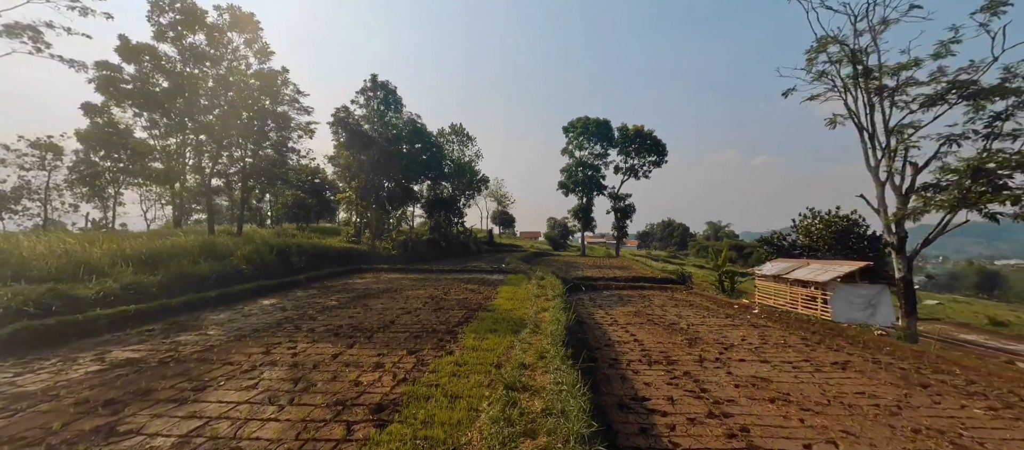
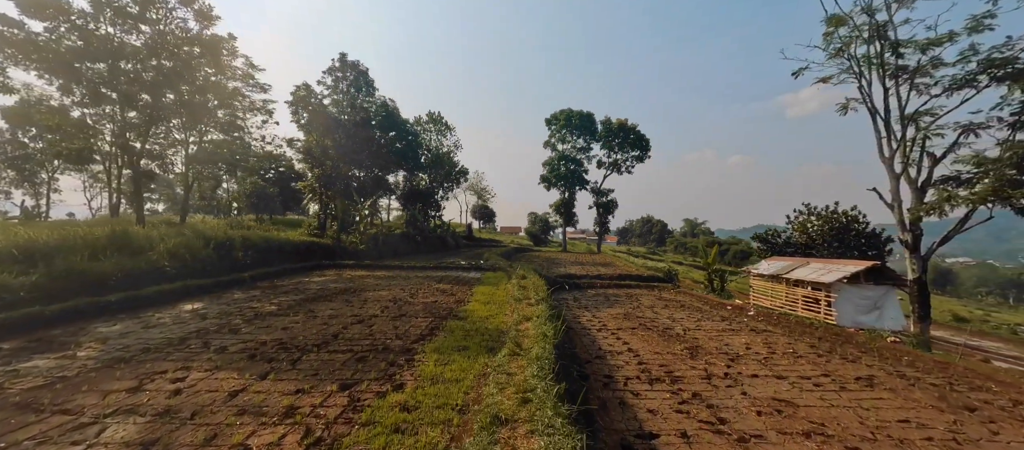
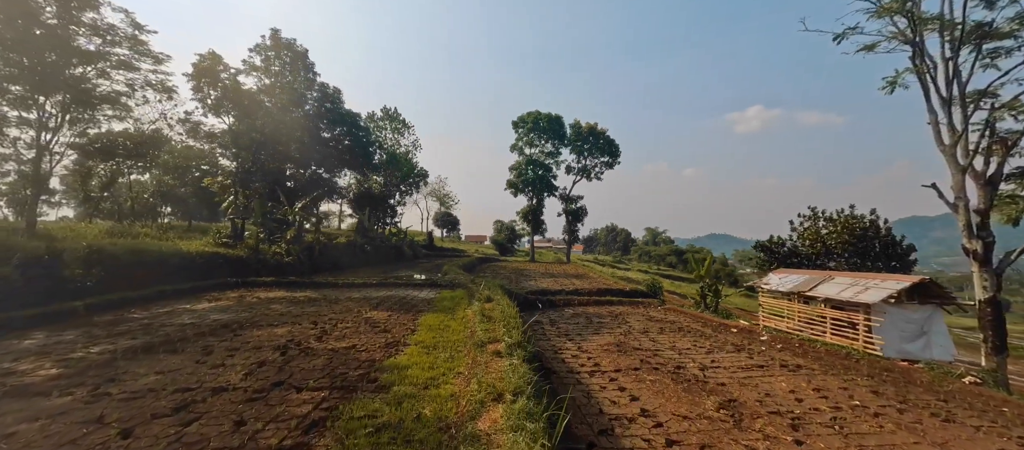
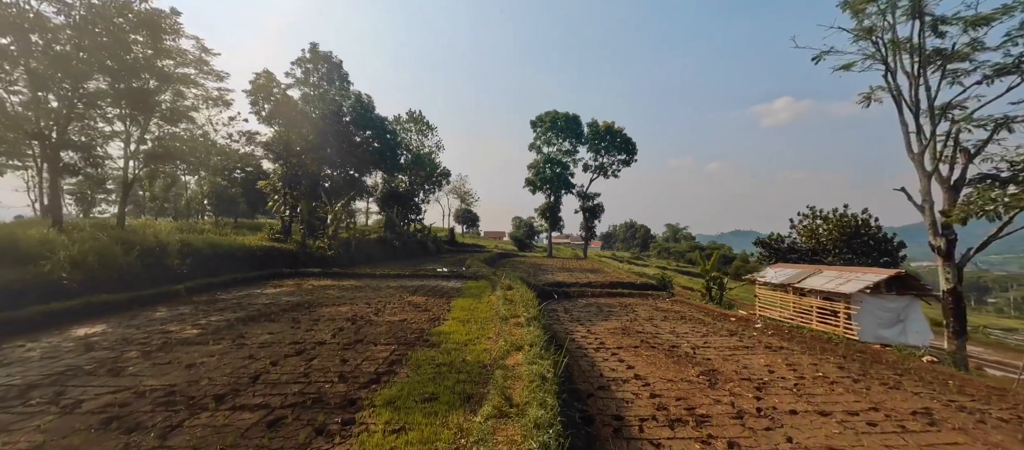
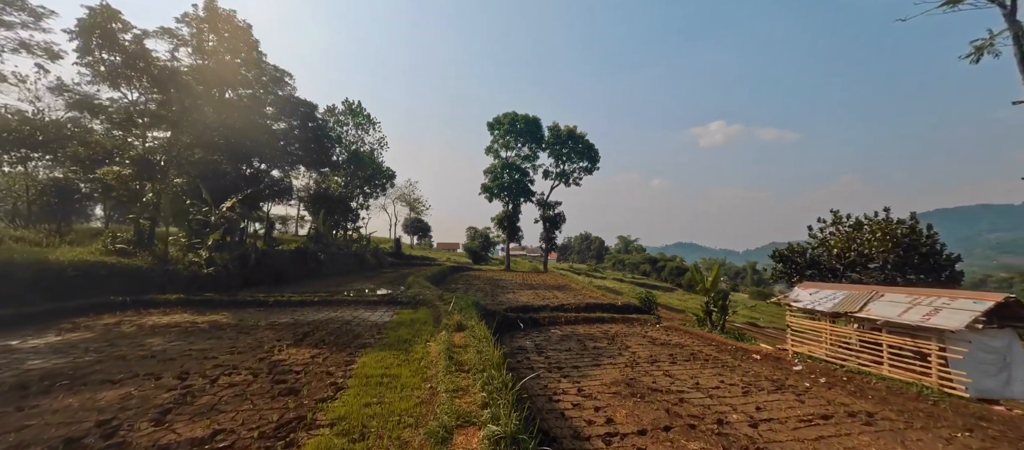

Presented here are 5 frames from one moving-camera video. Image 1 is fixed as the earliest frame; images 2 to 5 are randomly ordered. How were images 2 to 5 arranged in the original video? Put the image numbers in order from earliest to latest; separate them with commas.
2, 4, 3, 5
